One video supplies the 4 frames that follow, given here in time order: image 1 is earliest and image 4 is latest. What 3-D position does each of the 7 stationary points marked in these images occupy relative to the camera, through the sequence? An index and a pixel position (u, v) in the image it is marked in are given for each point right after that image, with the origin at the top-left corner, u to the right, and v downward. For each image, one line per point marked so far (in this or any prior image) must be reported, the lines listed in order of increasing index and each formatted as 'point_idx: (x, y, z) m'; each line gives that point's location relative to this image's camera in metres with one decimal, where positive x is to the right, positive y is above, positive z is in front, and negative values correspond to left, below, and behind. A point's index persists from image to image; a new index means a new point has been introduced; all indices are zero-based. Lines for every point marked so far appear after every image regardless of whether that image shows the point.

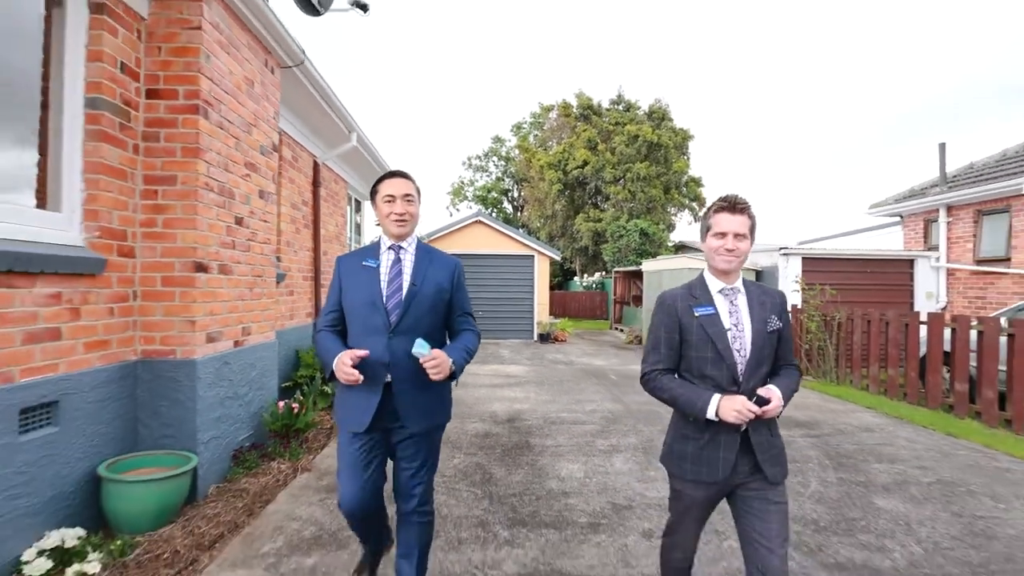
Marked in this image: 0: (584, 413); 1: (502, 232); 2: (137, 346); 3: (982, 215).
0: (+0.8, -1.4, +5.8) m
1: (-0.3, +1.8, +16.2) m
2: (-2.5, -0.4, +3.4) m
3: (+9.2, +1.4, +9.9) m
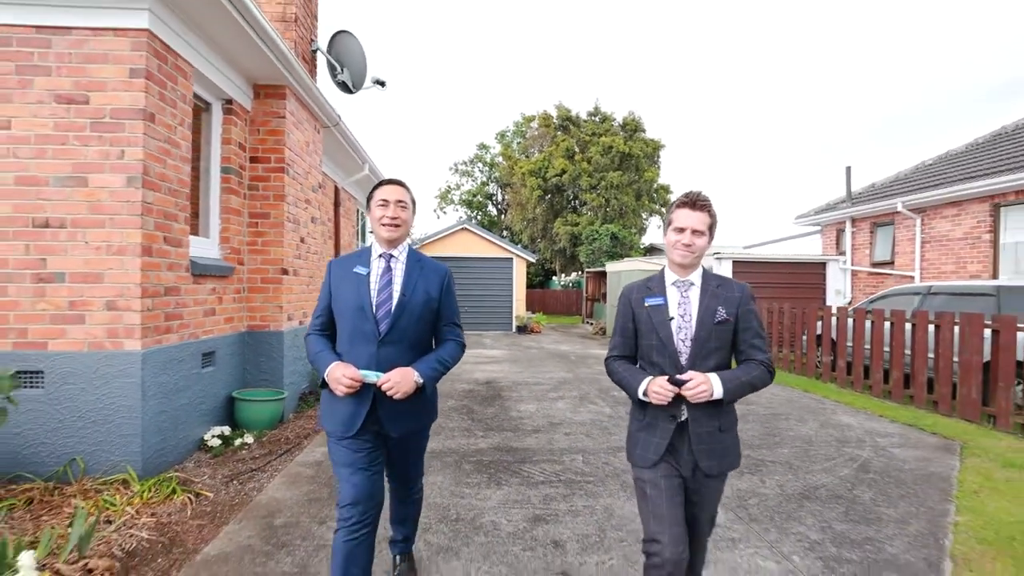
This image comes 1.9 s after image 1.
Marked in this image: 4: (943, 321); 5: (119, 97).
0: (+0.5, -1.4, +7.8) m
1: (-0.9, +1.8, +18.2) m
2: (-2.8, -0.4, +5.4) m
3: (+8.7, +1.5, +12.2) m
4: (+5.5, -0.4, +6.4) m
5: (-2.9, +1.4, +3.7) m
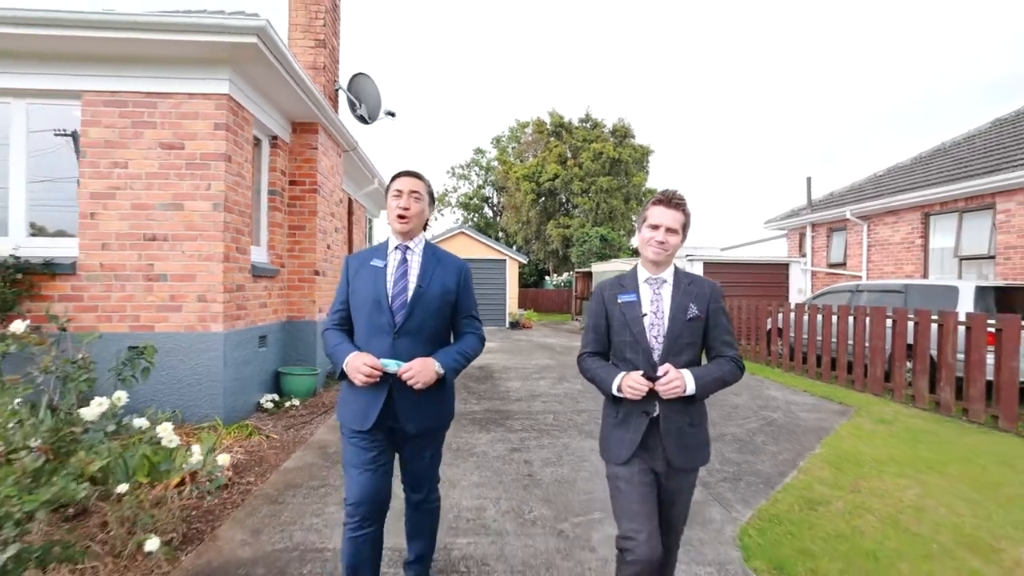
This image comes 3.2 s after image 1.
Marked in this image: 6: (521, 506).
0: (+0.3, -1.4, +9.2) m
1: (-1.2, +1.8, +19.5) m
2: (-3.0, -0.3, +6.7) m
3: (+8.5, +1.5, +13.5) m
4: (+5.3, -0.4, +7.8) m
5: (-3.0, +1.4, +5.0) m
6: (+0.1, -1.5, +3.4) m
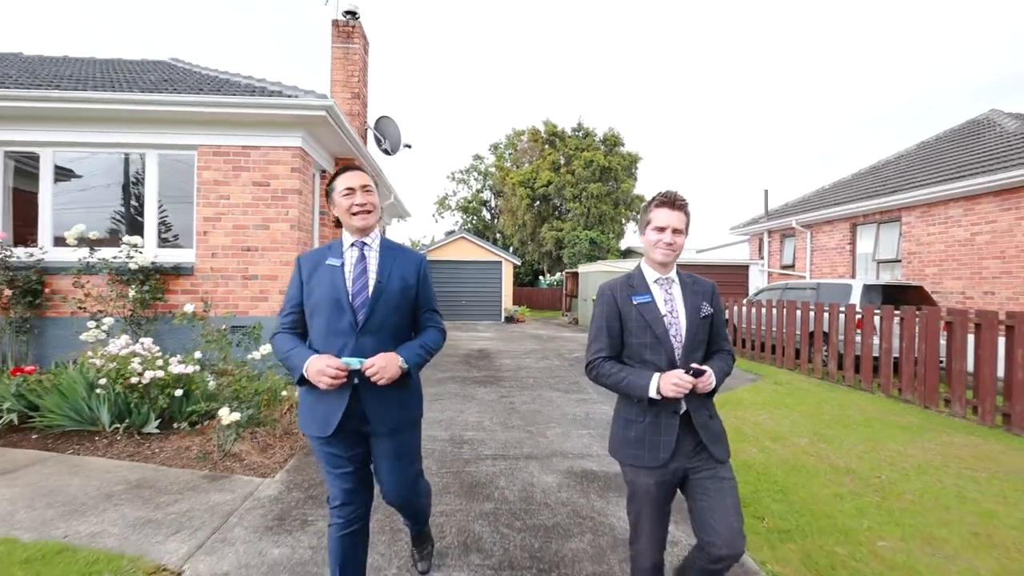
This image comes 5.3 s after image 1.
0: (+0.2, -1.3, +11.2) m
1: (-1.4, +1.9, +21.5) m
2: (-3.1, -0.3, +8.7) m
3: (+8.3, +1.5, +15.6) m
4: (+5.2, -0.4, +9.8) m
5: (-3.1, +1.5, +7.0) m
6: (-0.1, -1.4, +5.5) m
